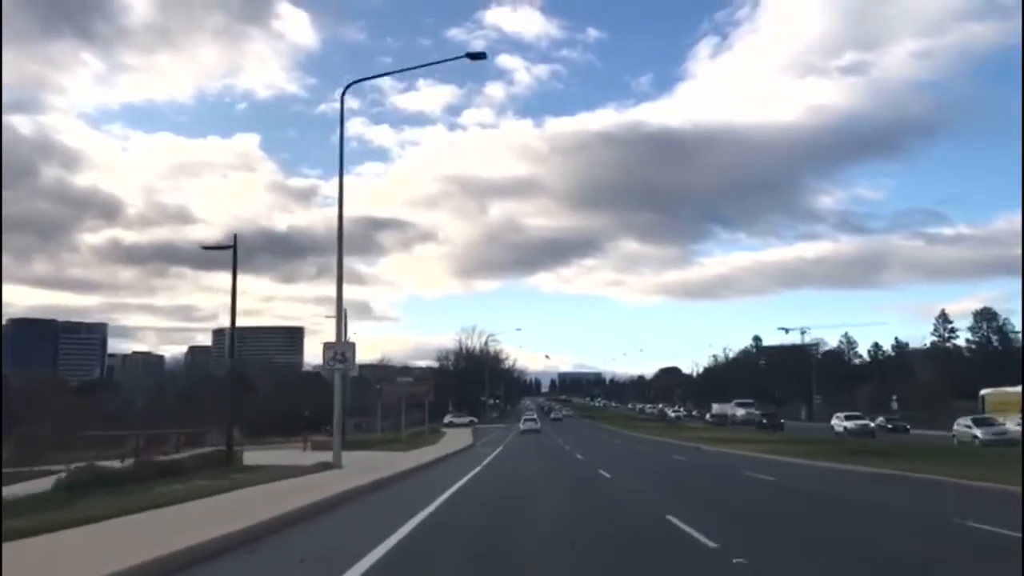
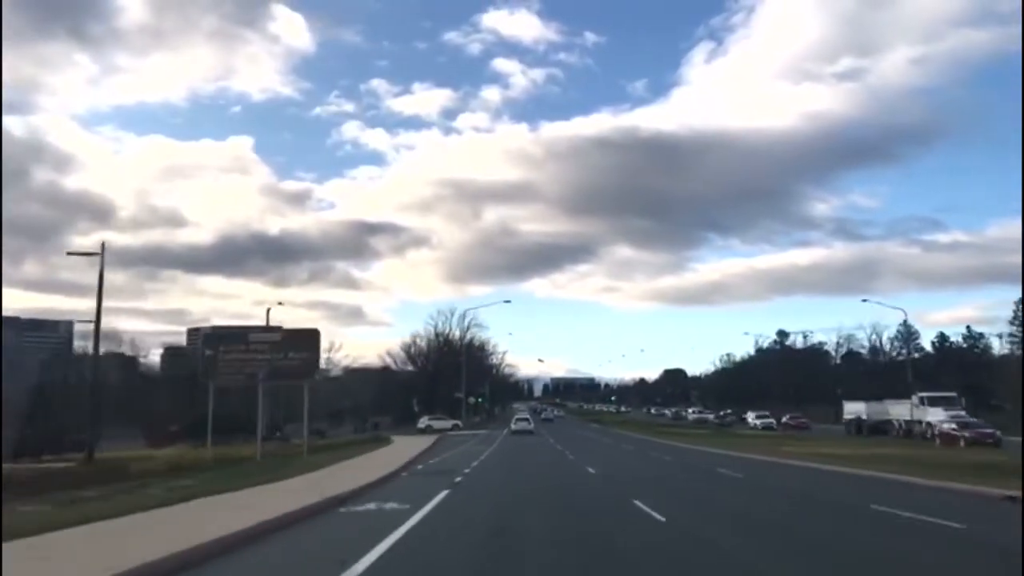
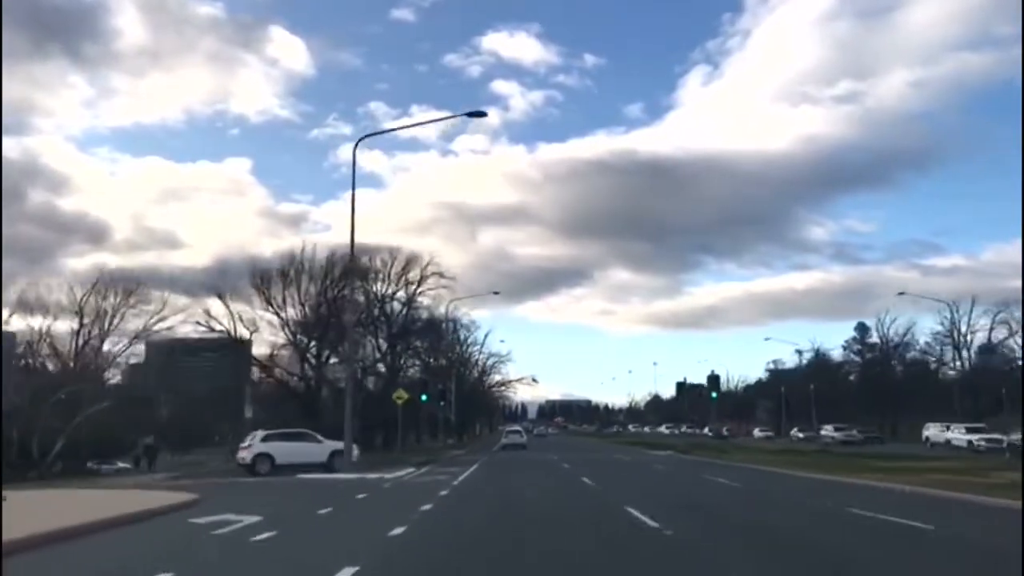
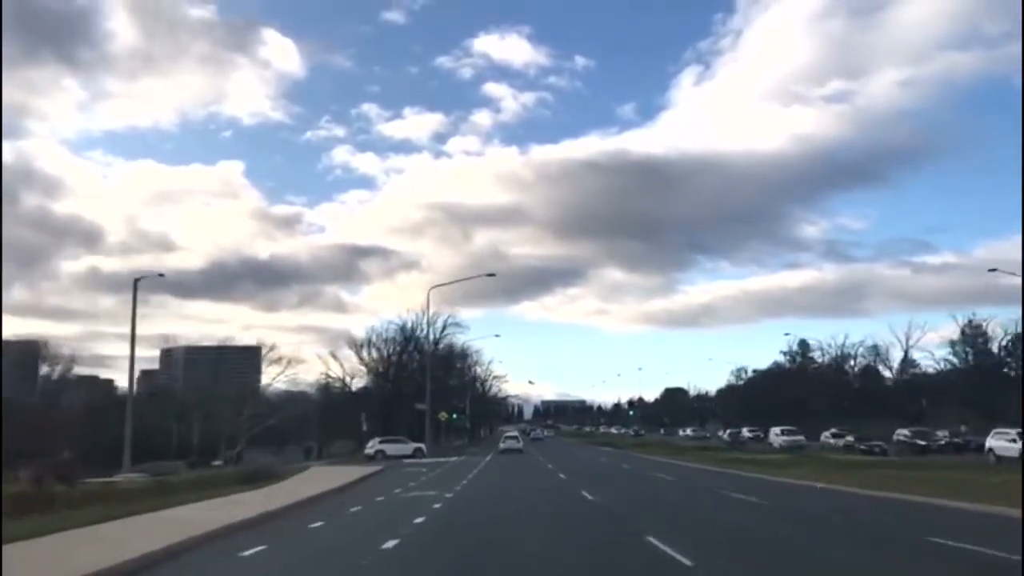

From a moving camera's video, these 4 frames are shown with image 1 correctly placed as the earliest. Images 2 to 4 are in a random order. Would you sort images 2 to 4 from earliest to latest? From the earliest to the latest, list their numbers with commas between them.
2, 4, 3
